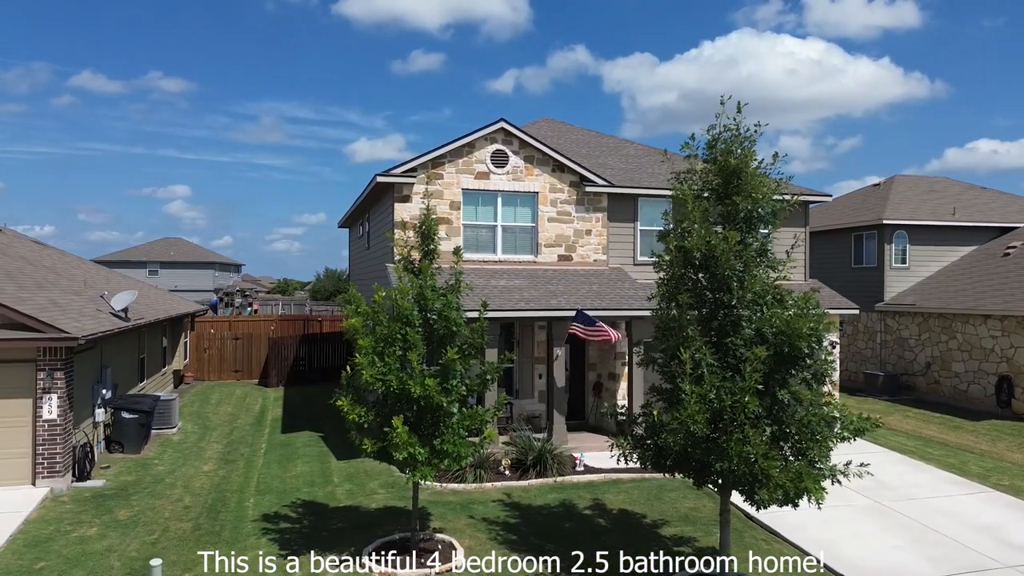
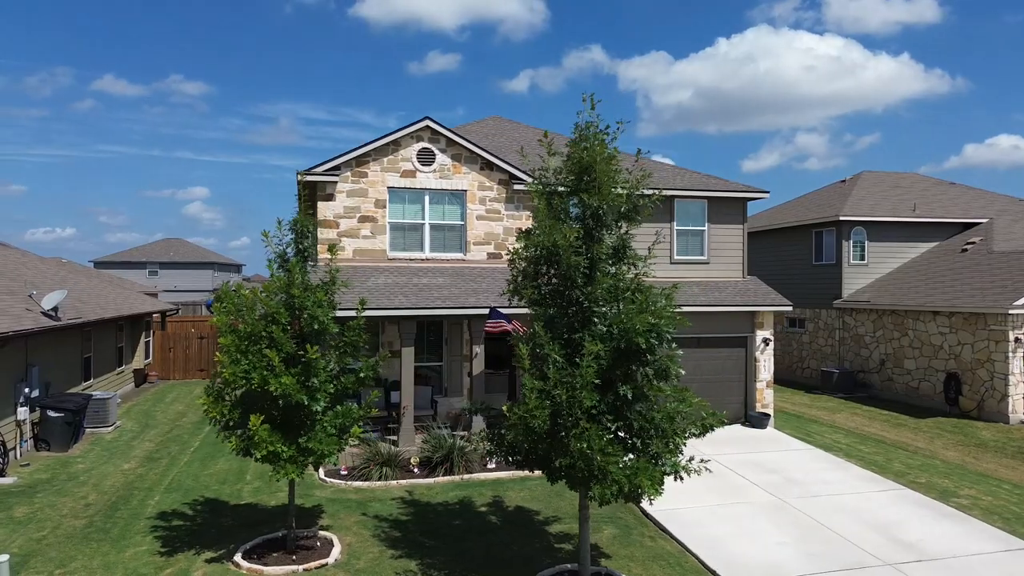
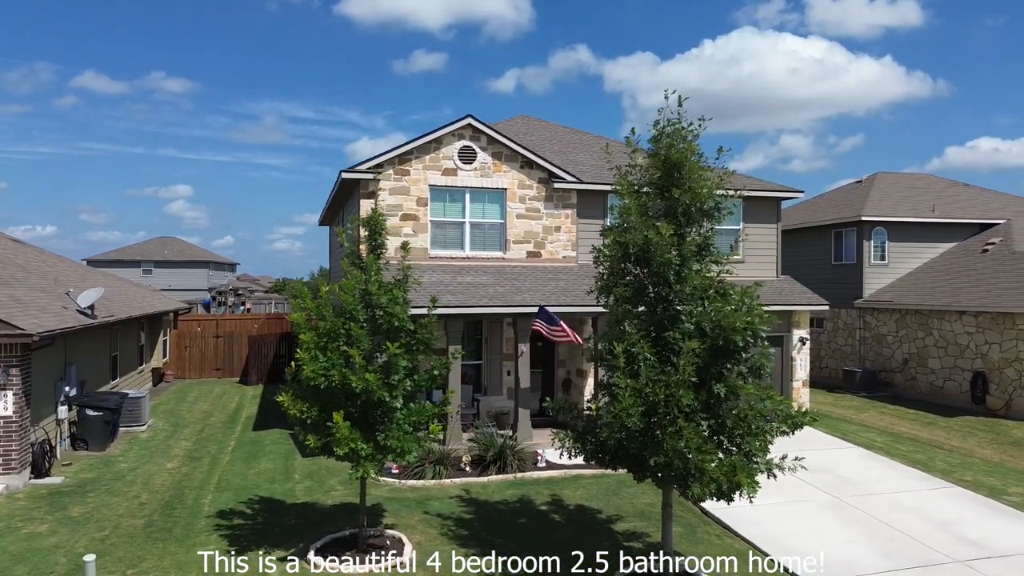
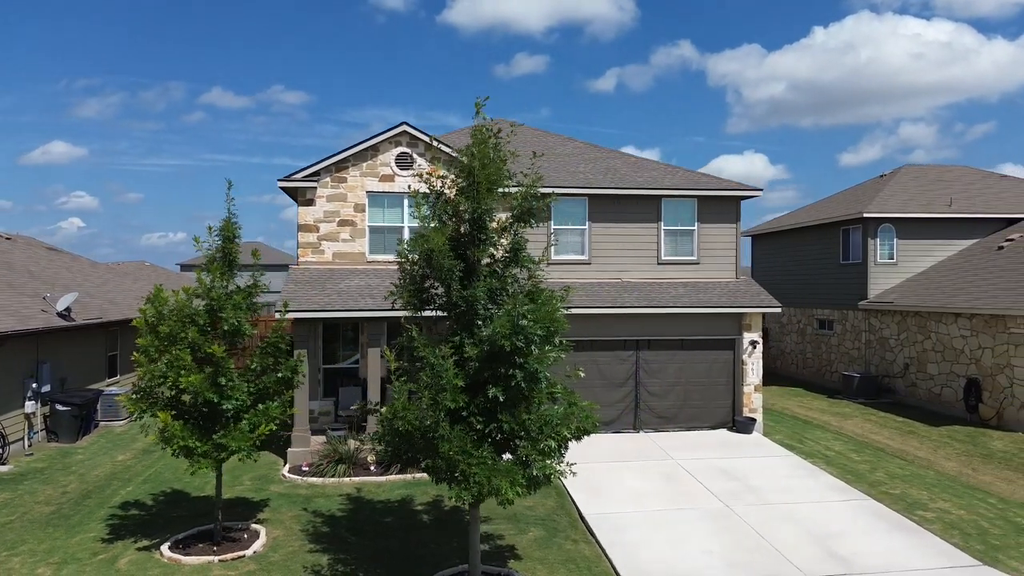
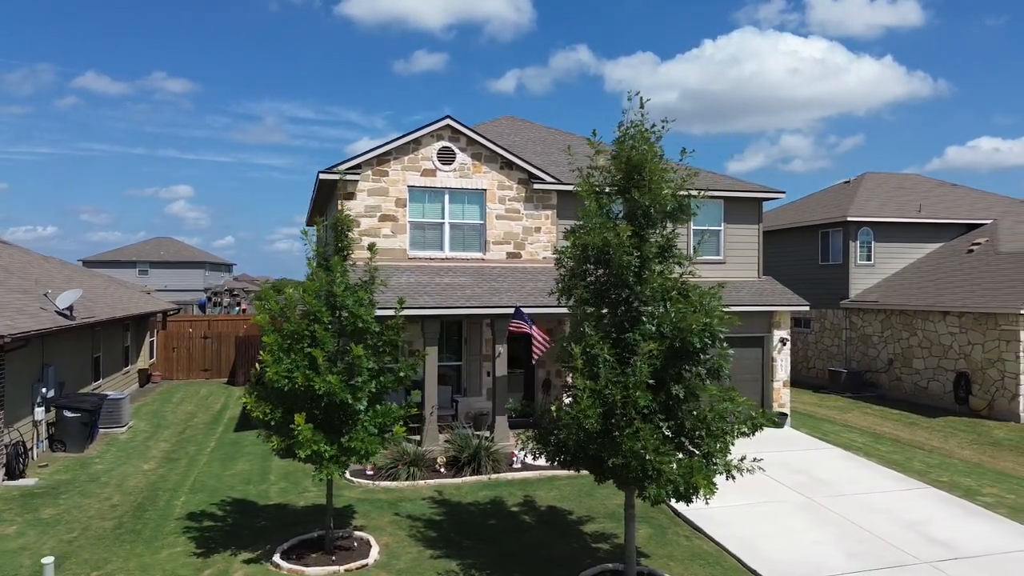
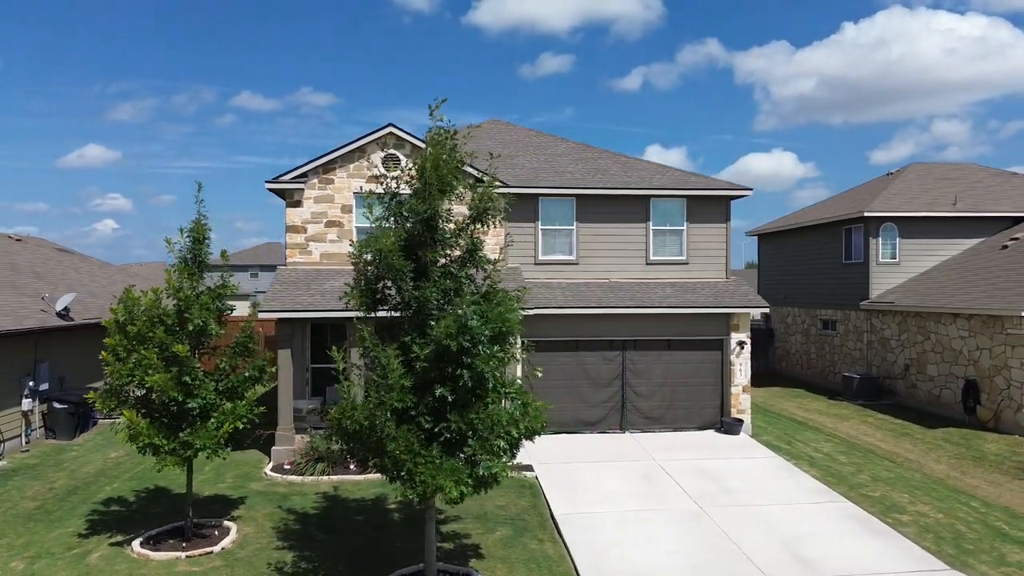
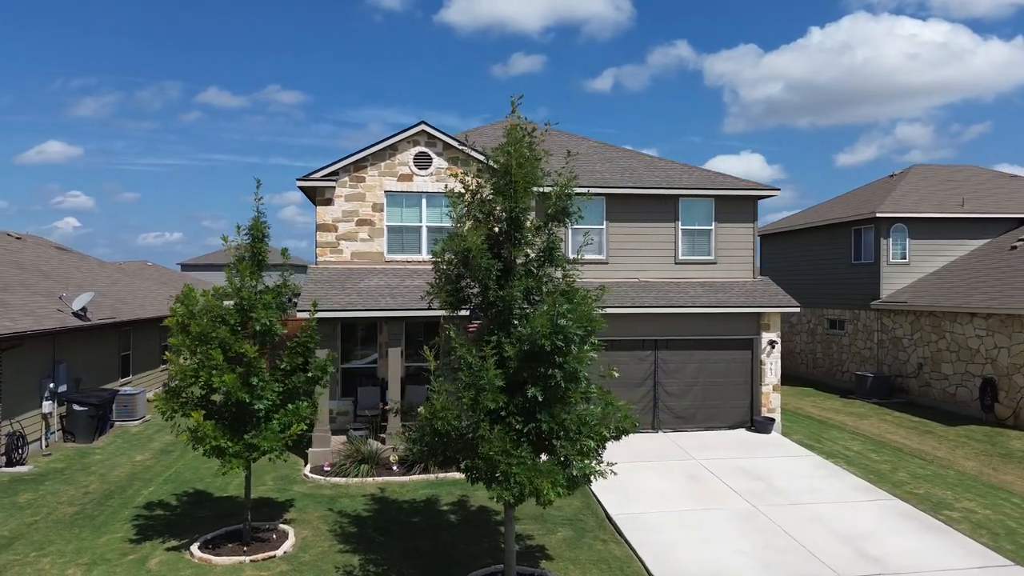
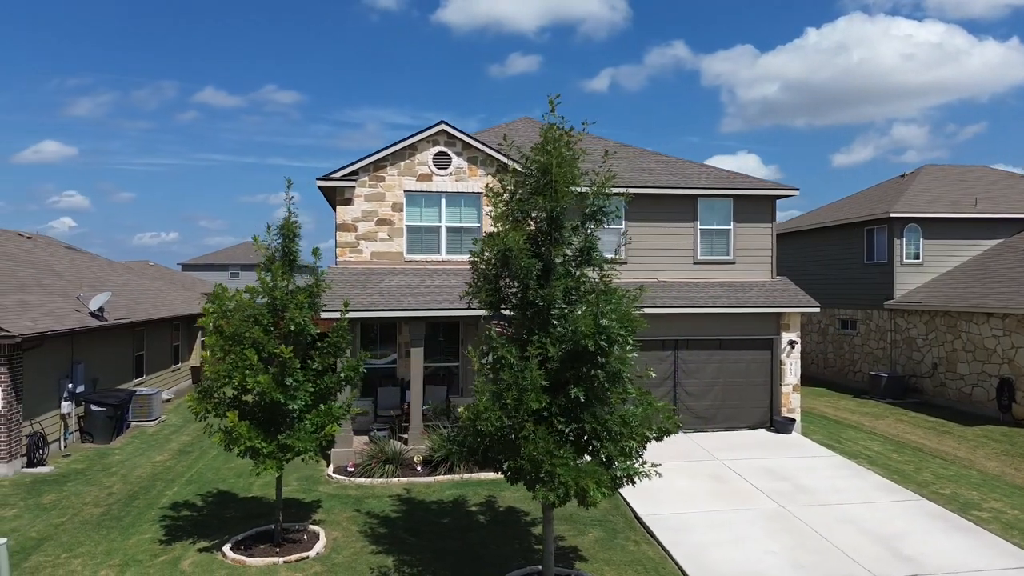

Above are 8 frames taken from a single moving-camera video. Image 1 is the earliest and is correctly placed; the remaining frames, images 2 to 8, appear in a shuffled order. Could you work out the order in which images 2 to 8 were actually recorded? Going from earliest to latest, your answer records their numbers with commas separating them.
3, 5, 2, 8, 7, 4, 6
